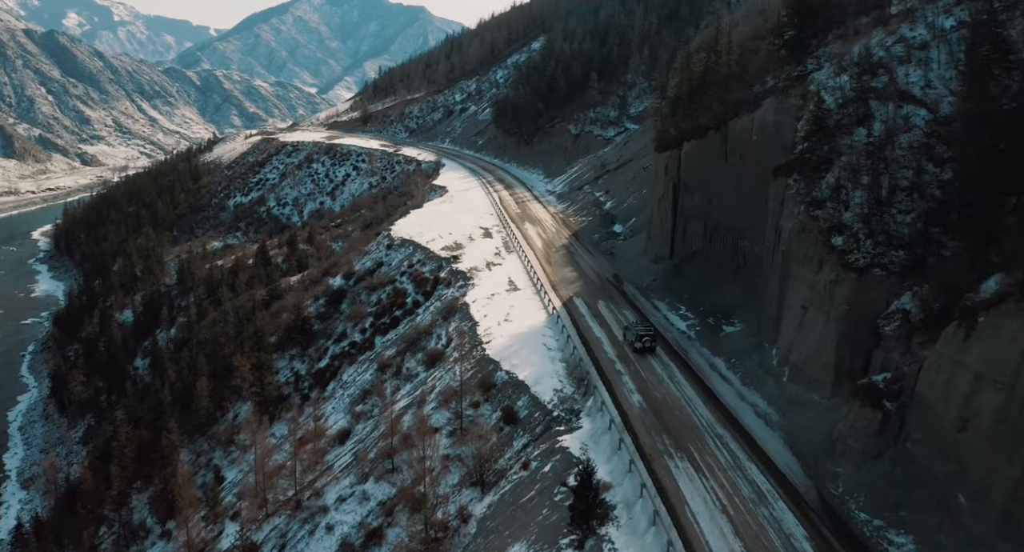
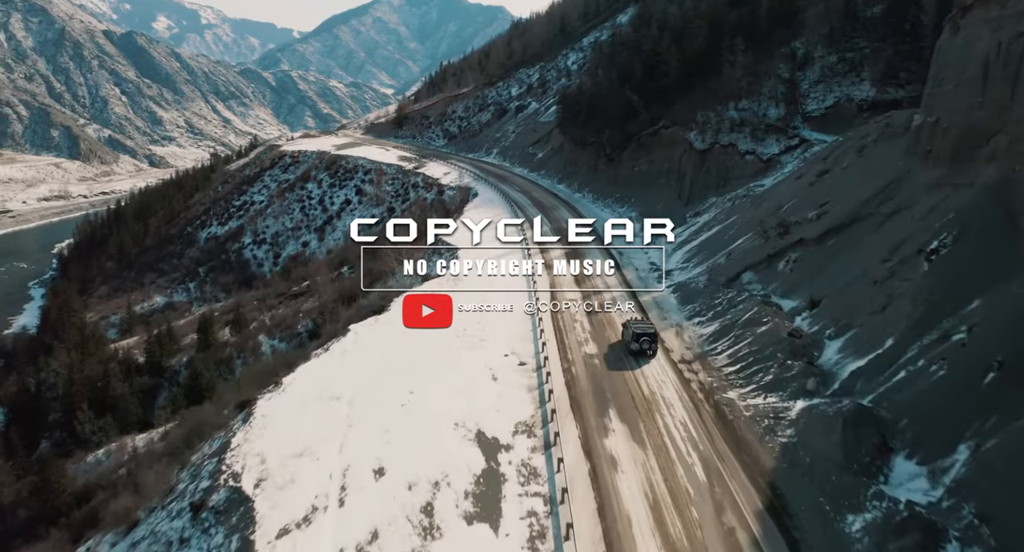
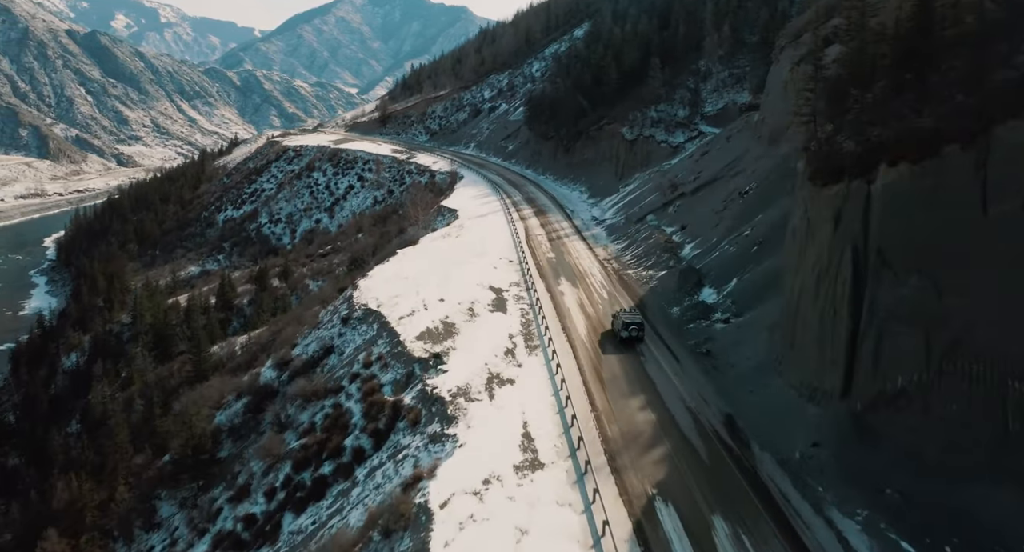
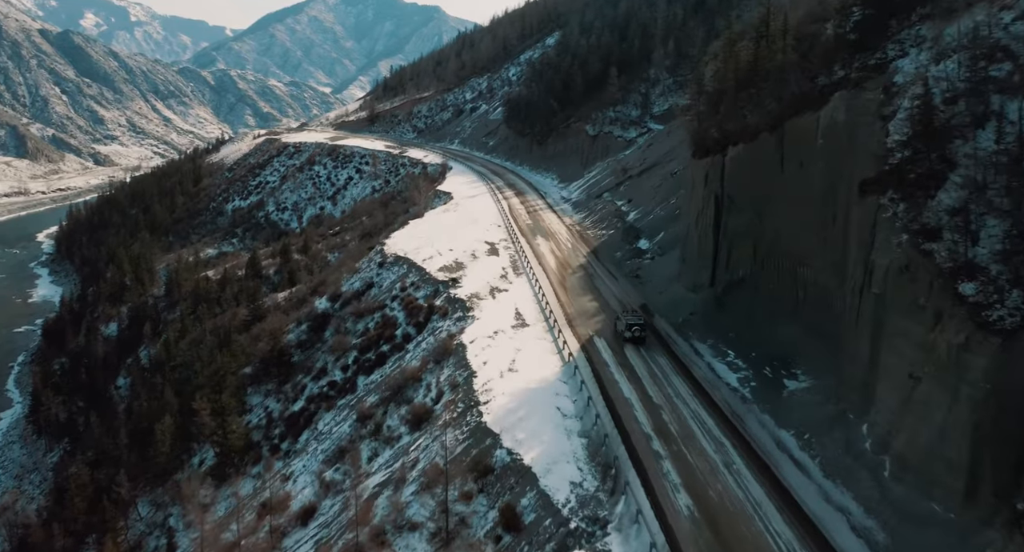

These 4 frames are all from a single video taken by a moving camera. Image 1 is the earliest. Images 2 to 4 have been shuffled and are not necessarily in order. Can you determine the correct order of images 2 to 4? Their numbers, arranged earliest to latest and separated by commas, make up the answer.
4, 3, 2
